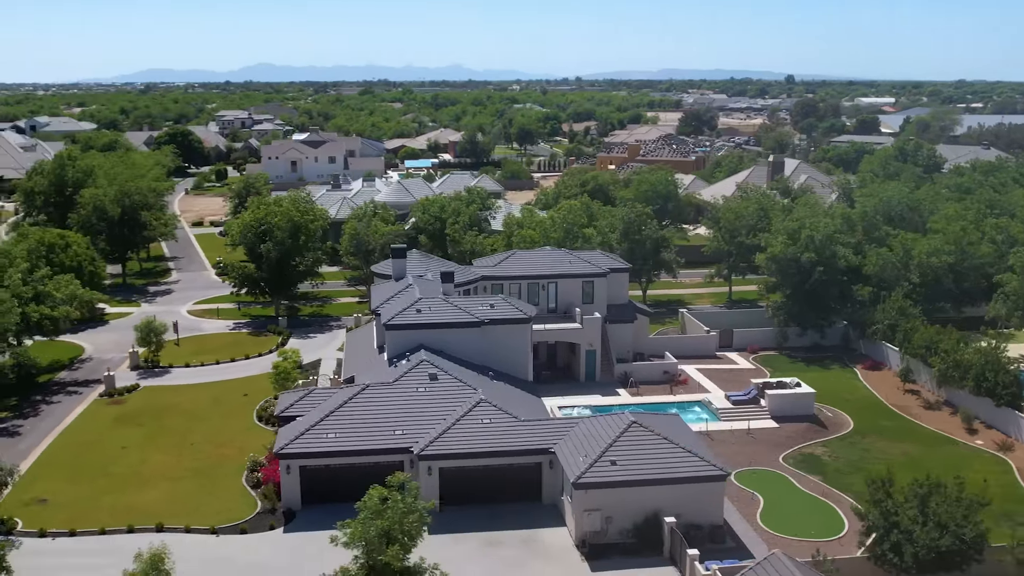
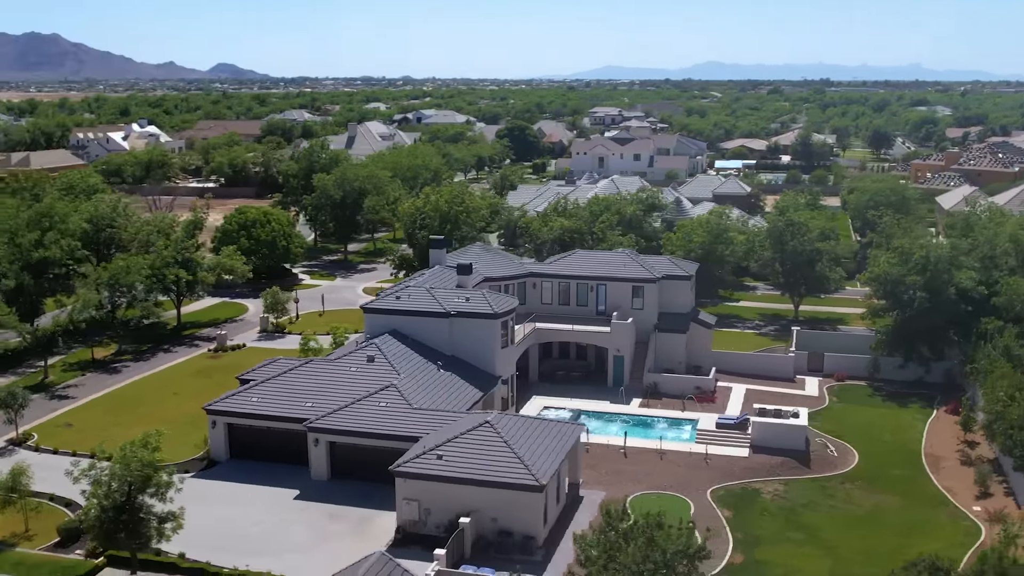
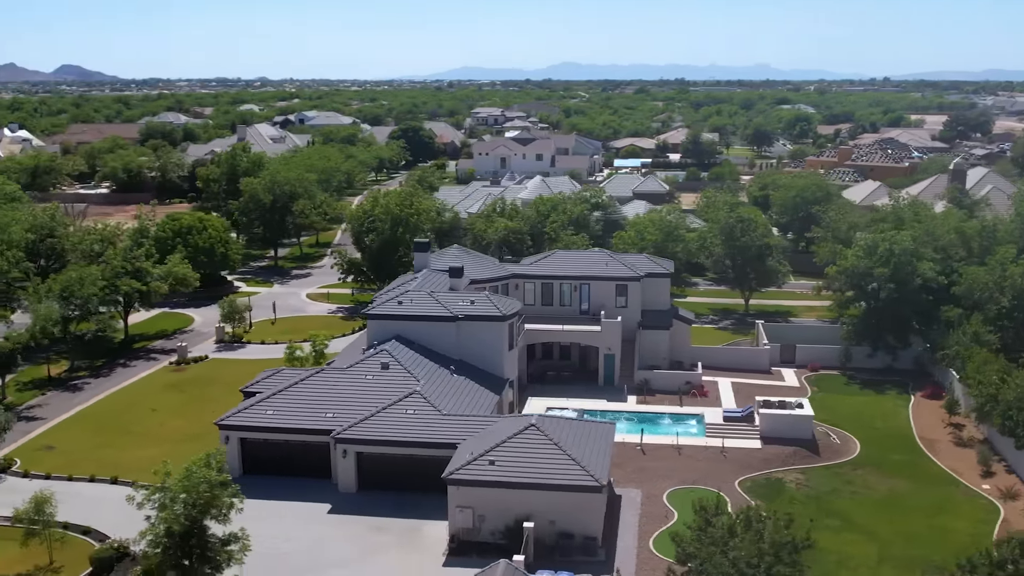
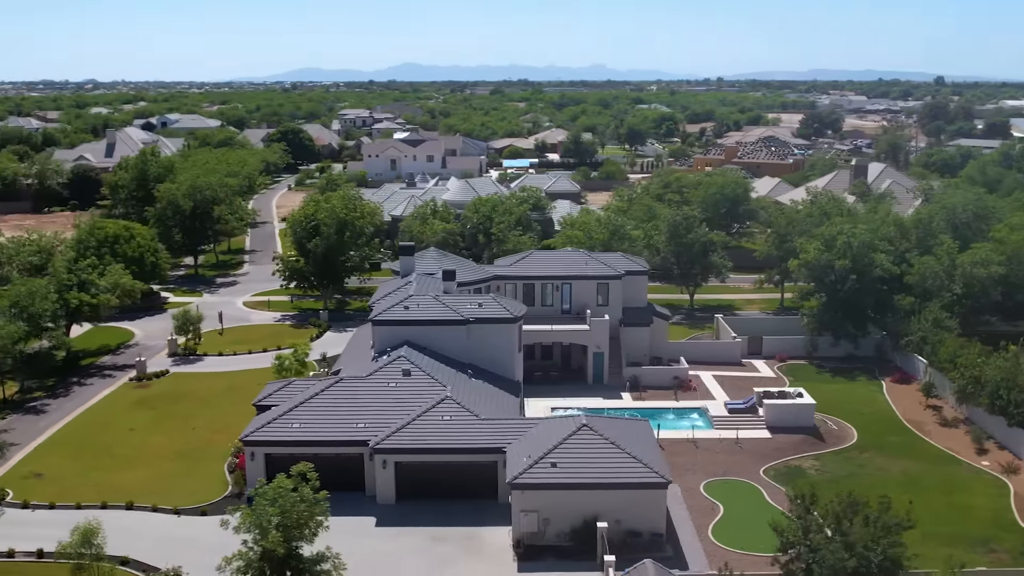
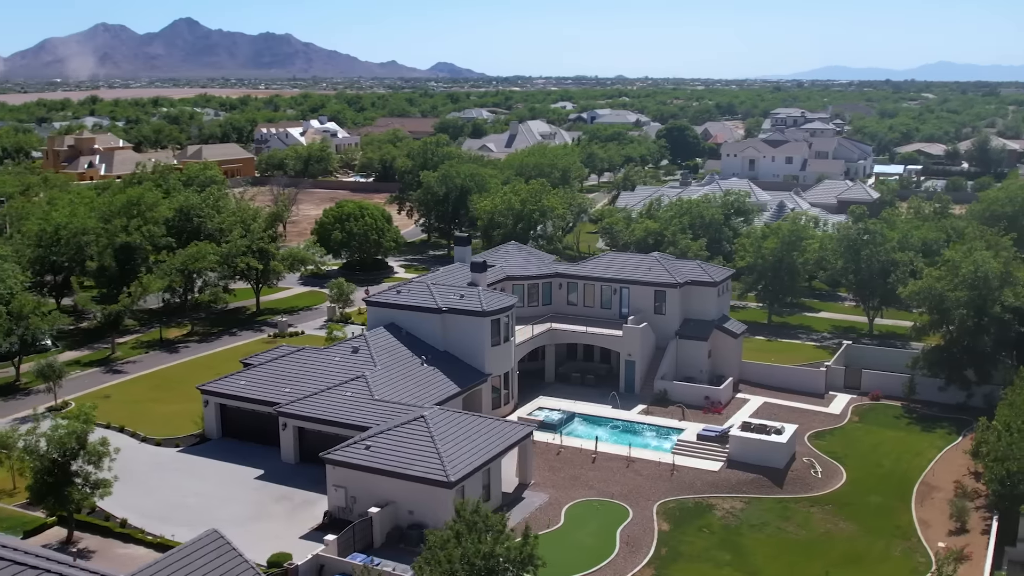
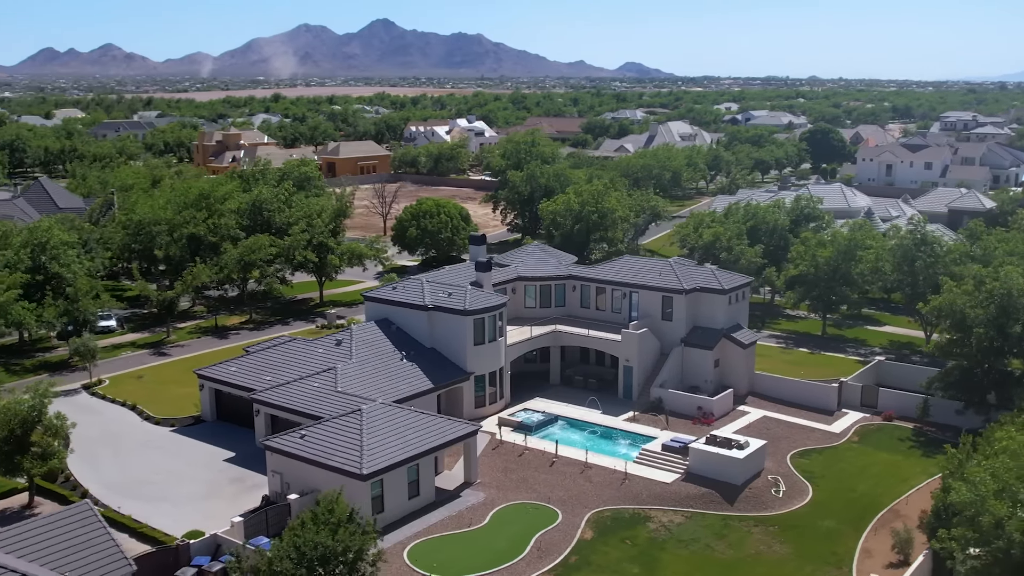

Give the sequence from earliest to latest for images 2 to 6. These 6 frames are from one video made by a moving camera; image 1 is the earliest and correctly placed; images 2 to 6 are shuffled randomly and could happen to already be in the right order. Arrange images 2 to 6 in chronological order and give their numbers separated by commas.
4, 3, 2, 5, 6
